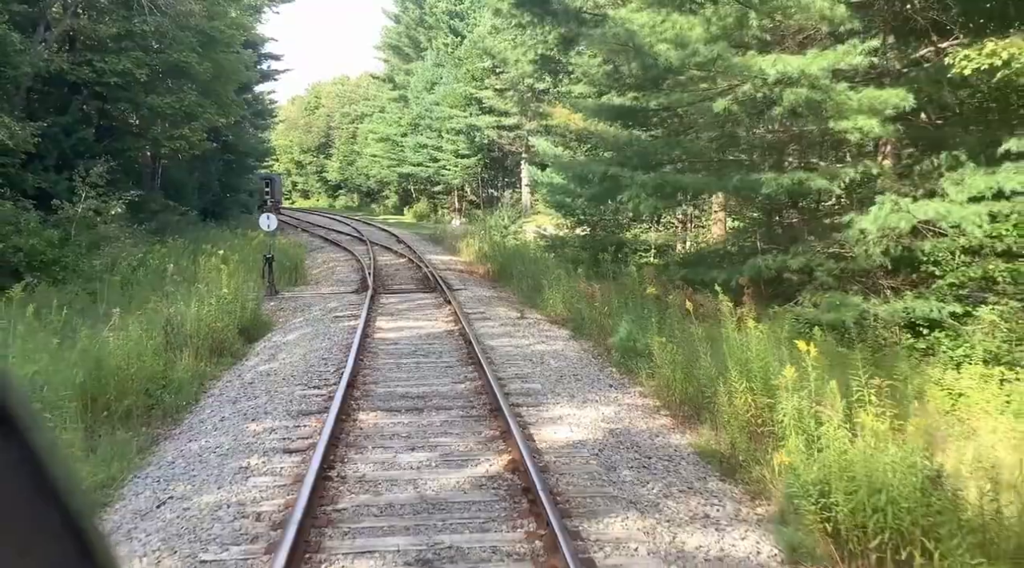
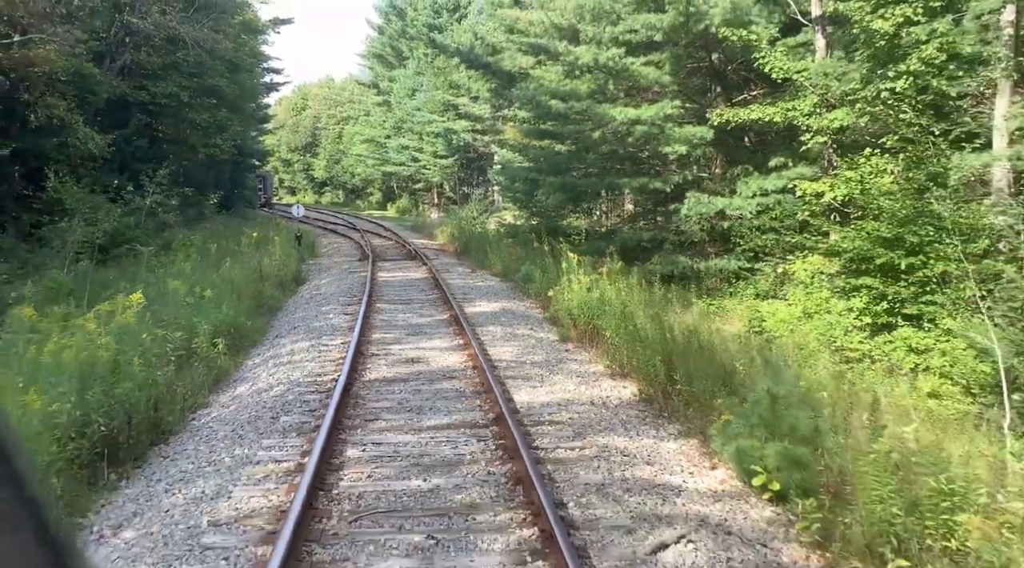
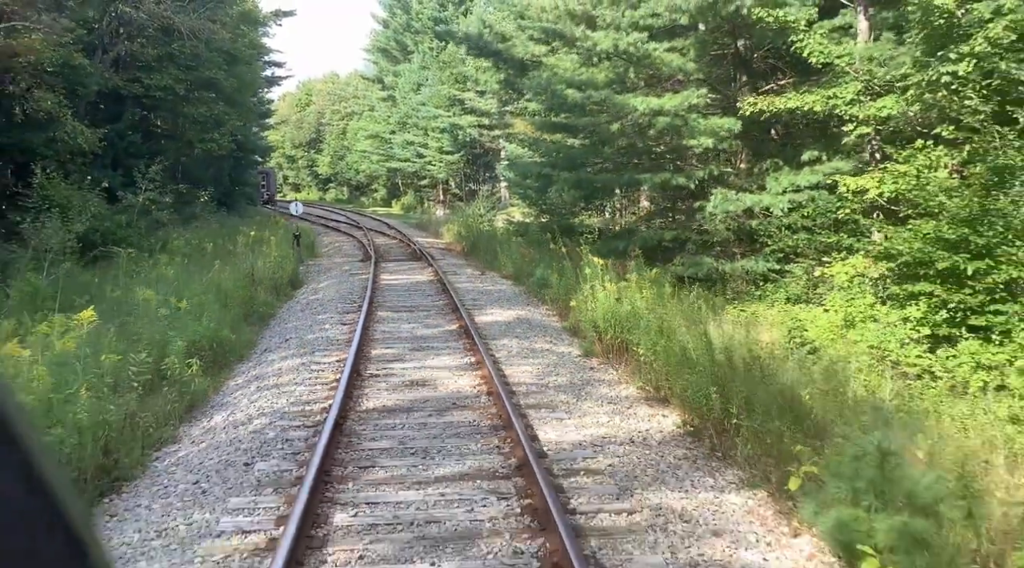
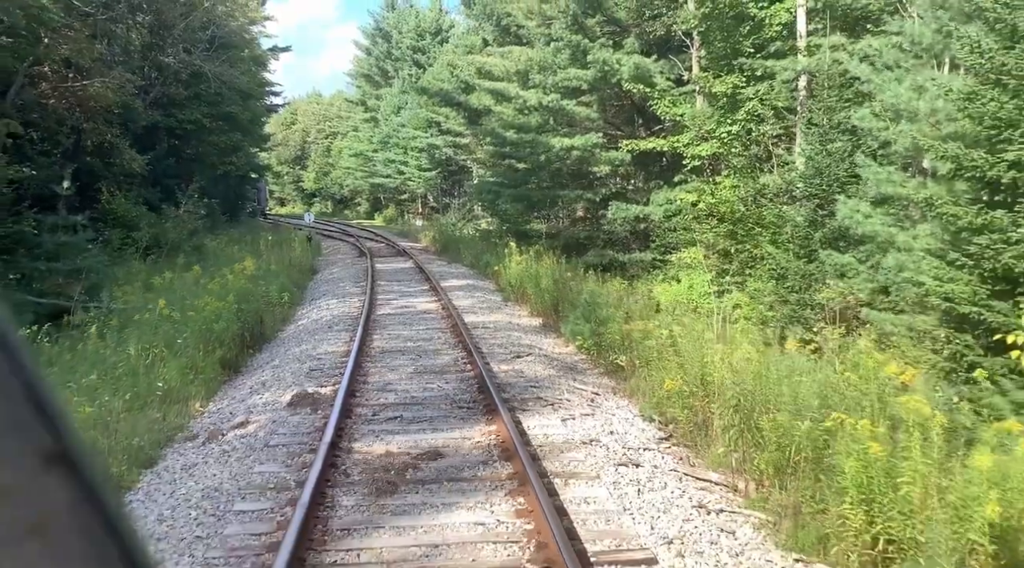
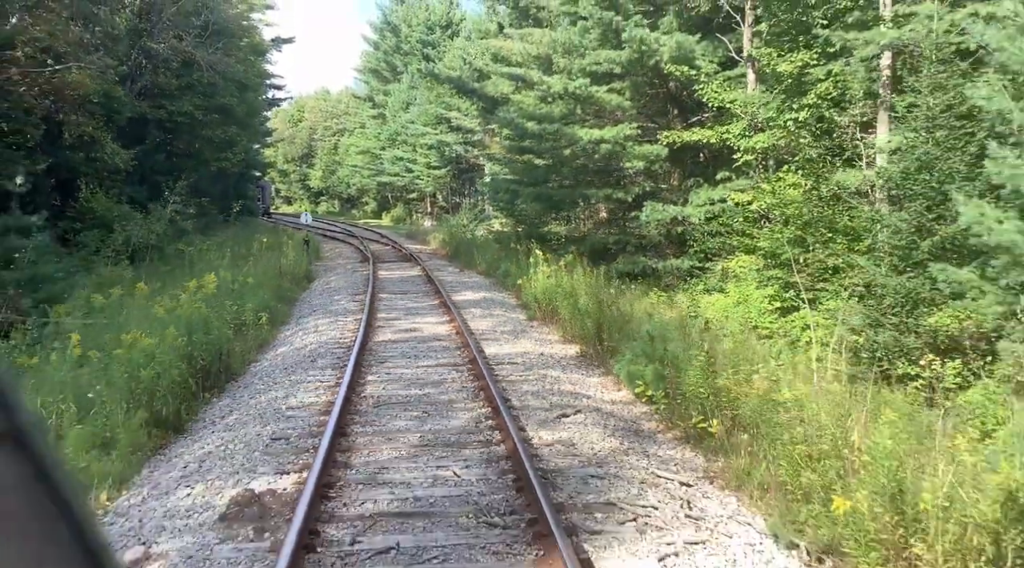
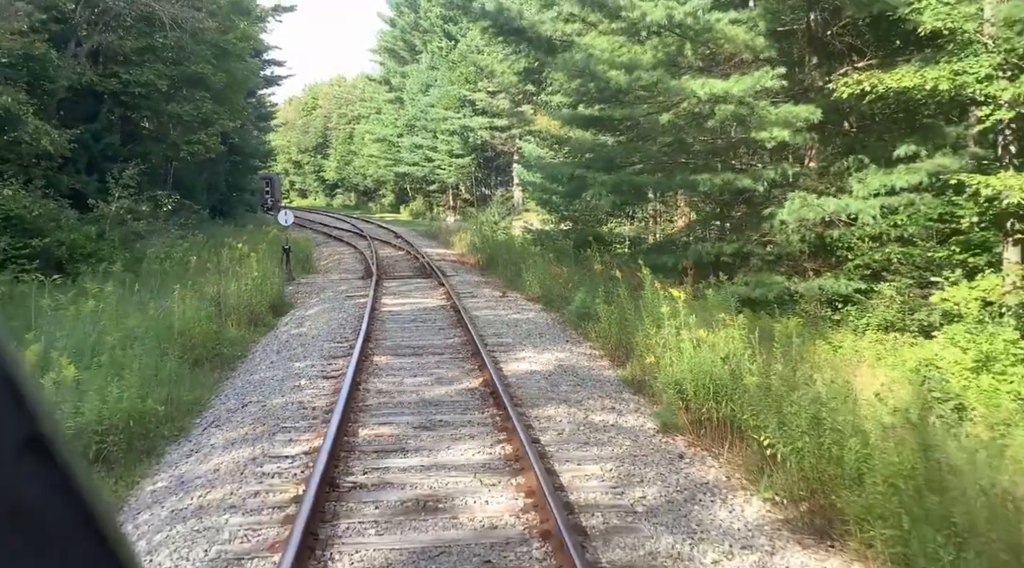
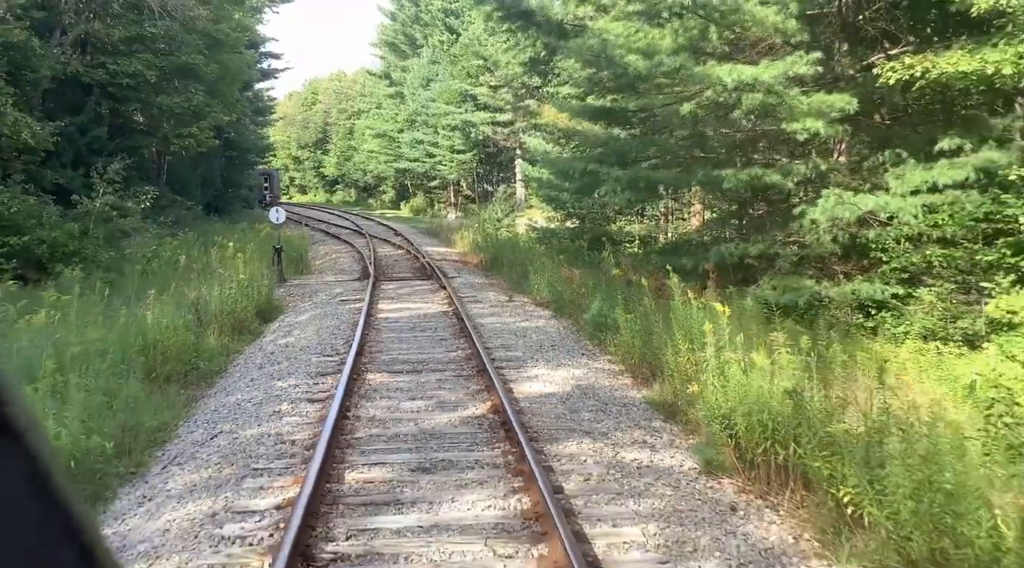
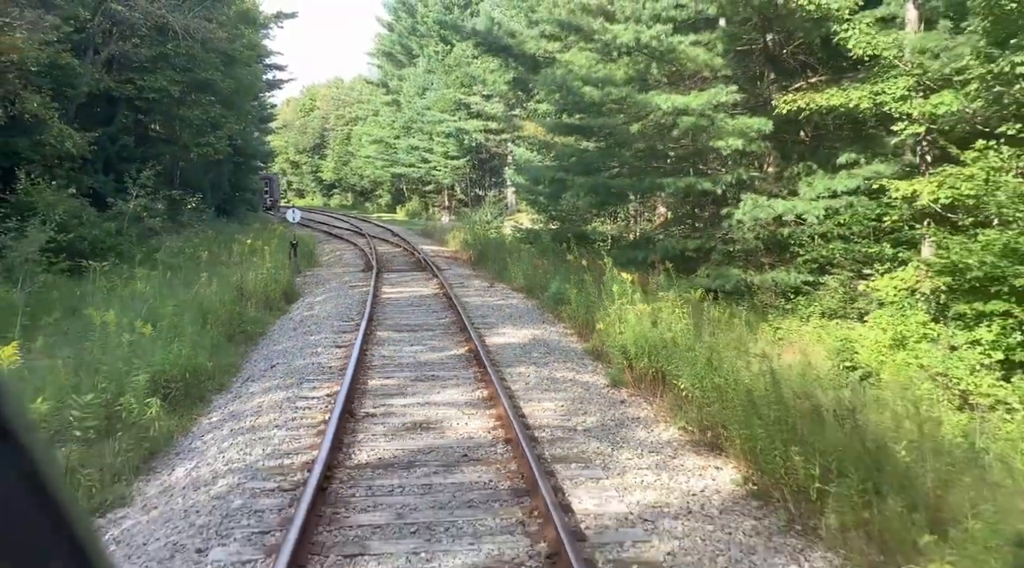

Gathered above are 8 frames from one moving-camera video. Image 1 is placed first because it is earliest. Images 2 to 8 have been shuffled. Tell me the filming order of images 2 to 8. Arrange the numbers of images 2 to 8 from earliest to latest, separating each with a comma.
7, 6, 8, 3, 2, 5, 4
